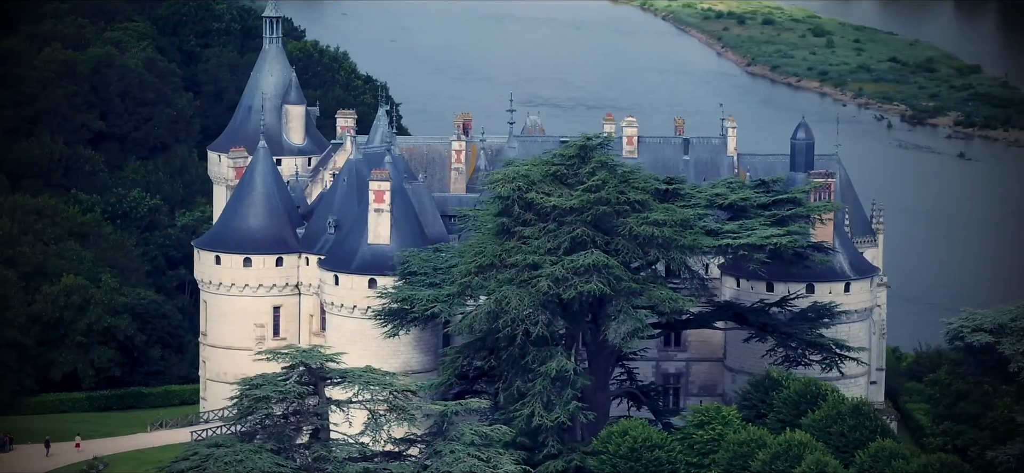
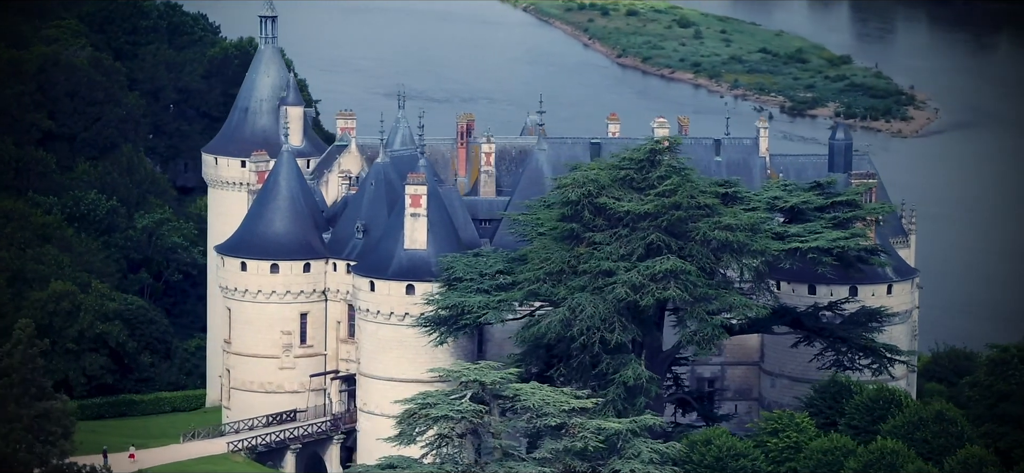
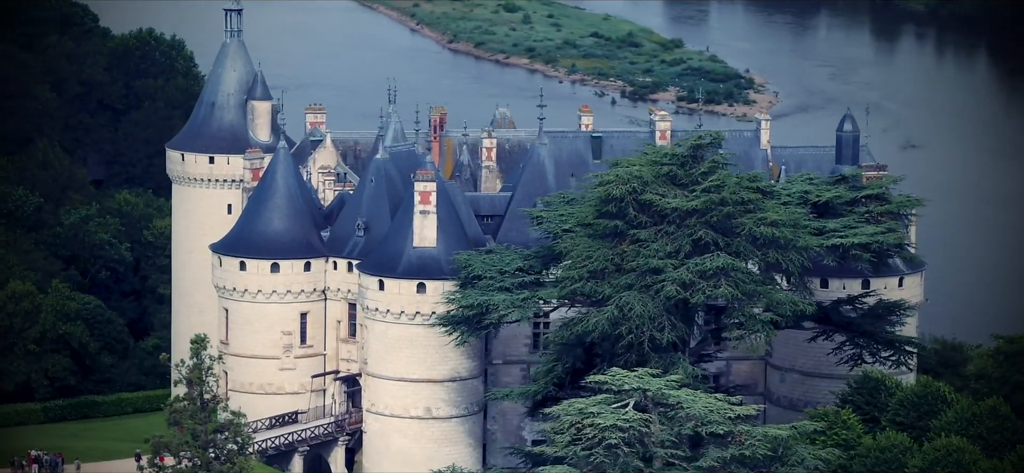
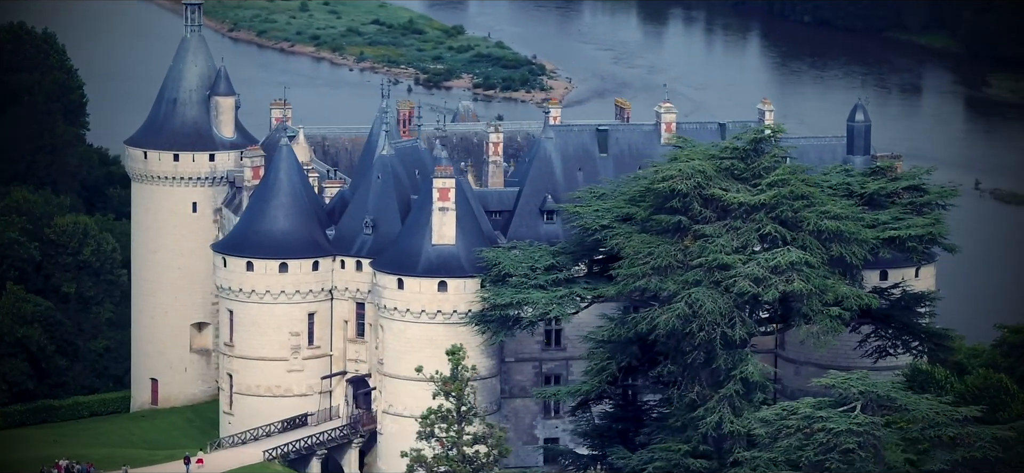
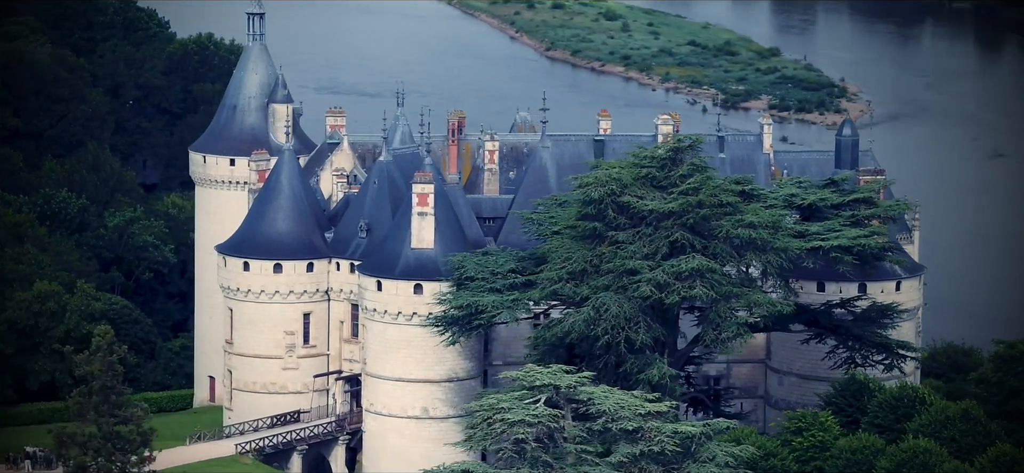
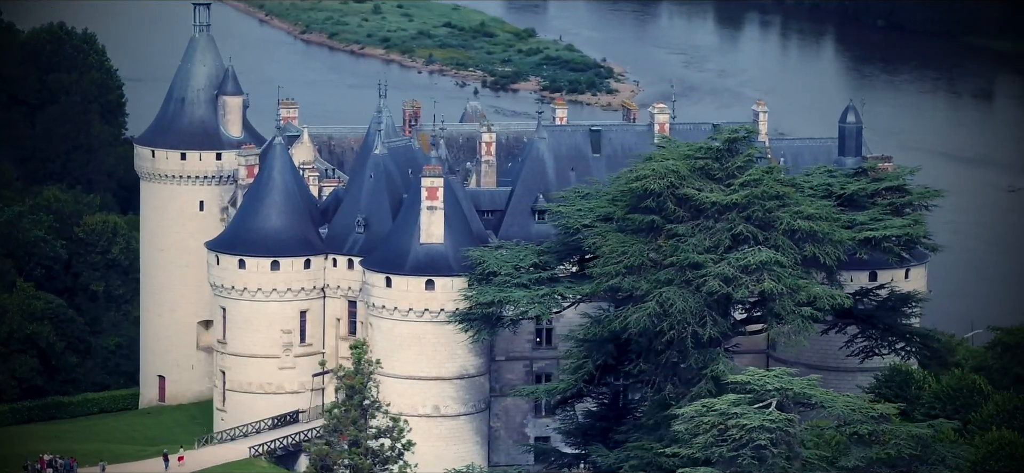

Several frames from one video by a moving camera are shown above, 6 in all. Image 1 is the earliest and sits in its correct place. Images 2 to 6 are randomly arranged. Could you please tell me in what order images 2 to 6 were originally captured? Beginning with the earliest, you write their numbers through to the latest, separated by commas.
2, 5, 3, 6, 4
